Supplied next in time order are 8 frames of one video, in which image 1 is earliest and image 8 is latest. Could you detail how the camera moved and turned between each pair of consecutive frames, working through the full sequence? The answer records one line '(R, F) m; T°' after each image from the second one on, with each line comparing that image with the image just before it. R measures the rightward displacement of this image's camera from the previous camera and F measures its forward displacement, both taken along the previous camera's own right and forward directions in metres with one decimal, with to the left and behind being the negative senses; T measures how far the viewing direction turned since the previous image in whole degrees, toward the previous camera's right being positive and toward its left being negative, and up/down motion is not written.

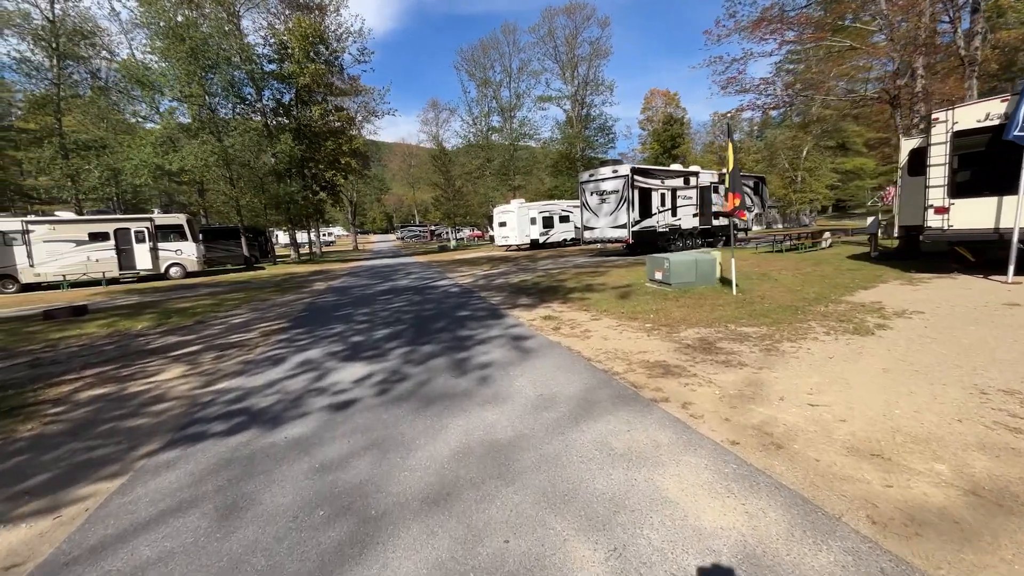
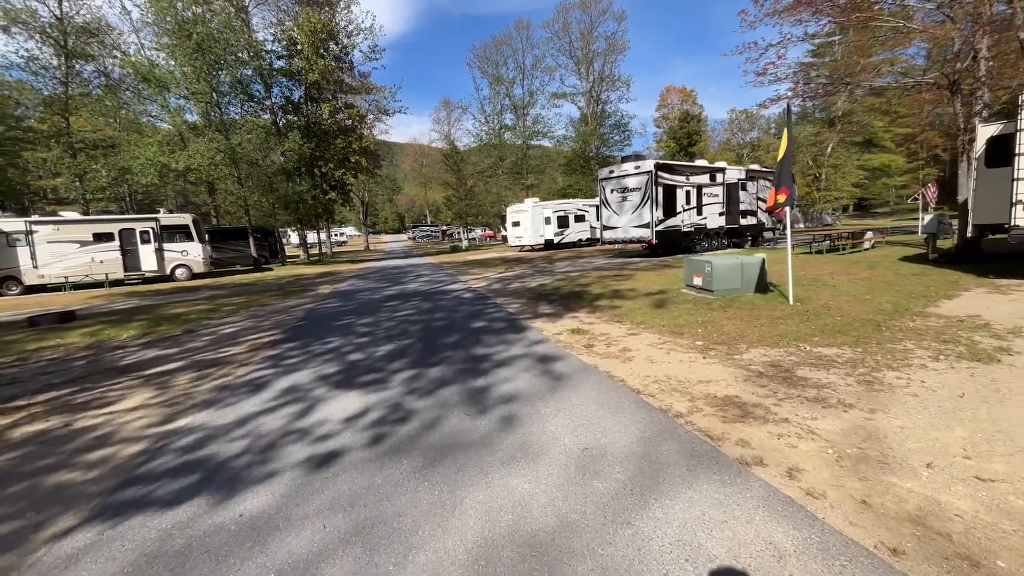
(-0.2, +1.1) m; -1°
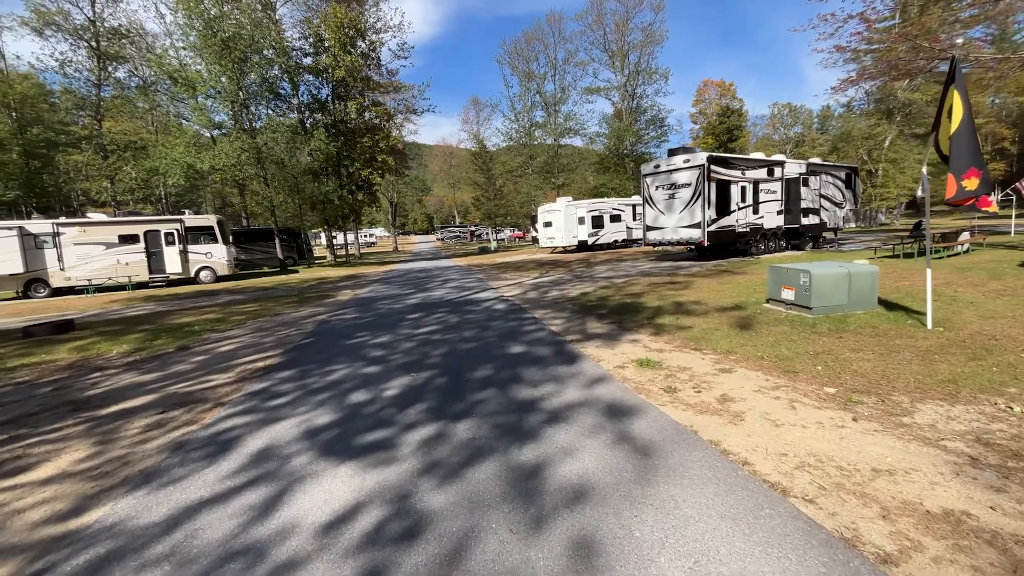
(-0.3, +1.6) m; -3°
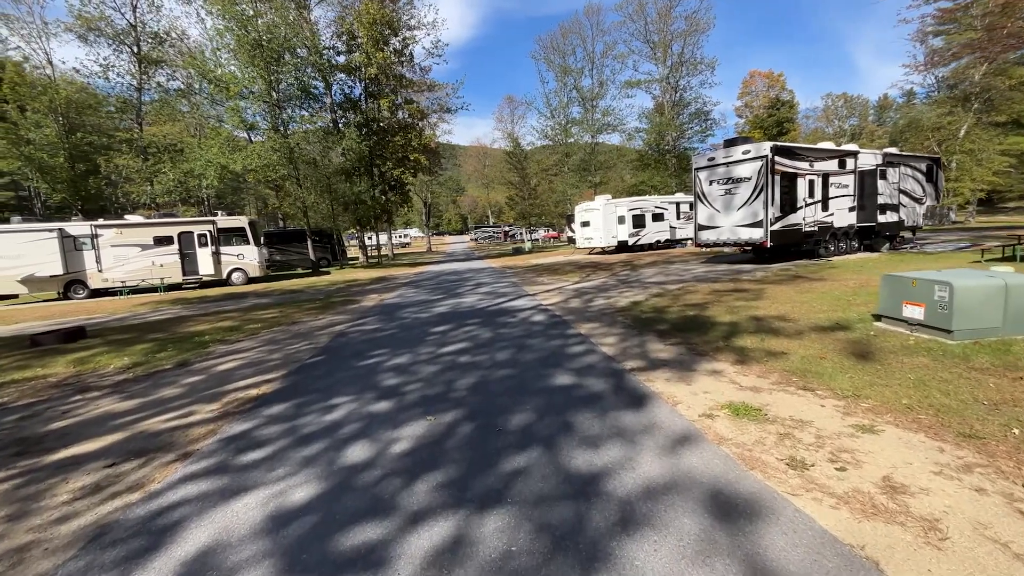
(-0.1, +1.3) m; -4°
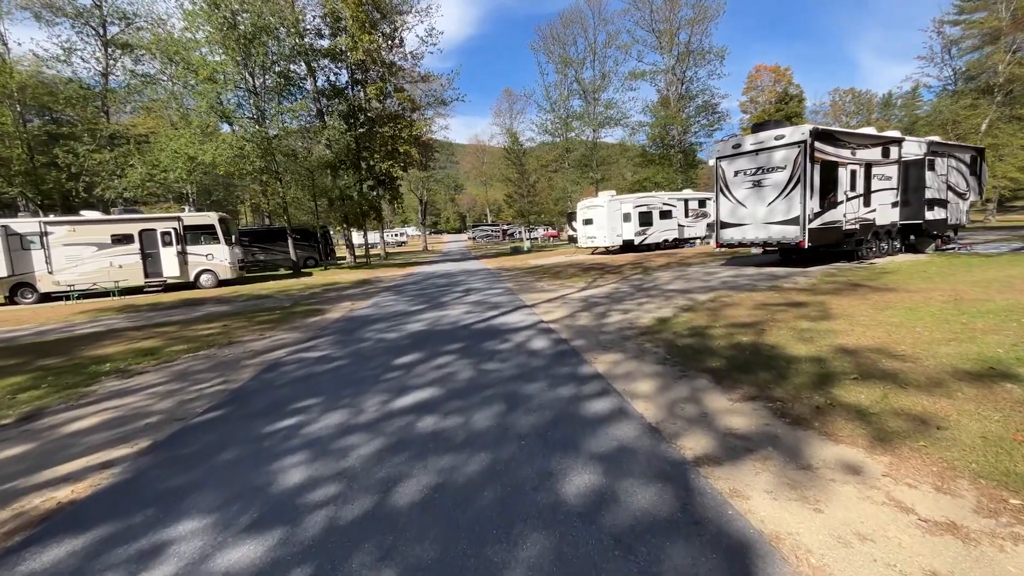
(+0.1, +2.2) m; 0°
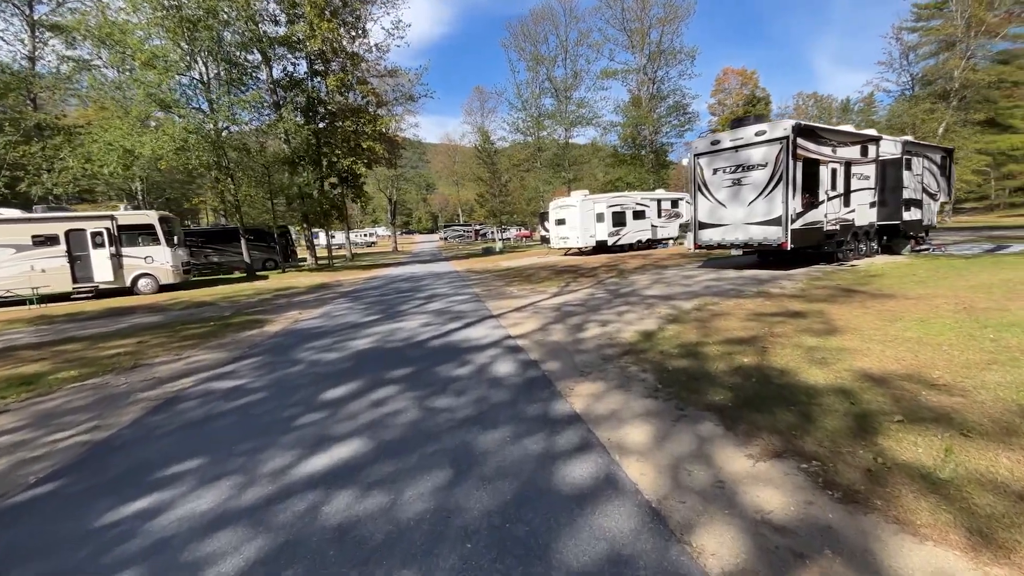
(+0.2, +1.1) m; +3°
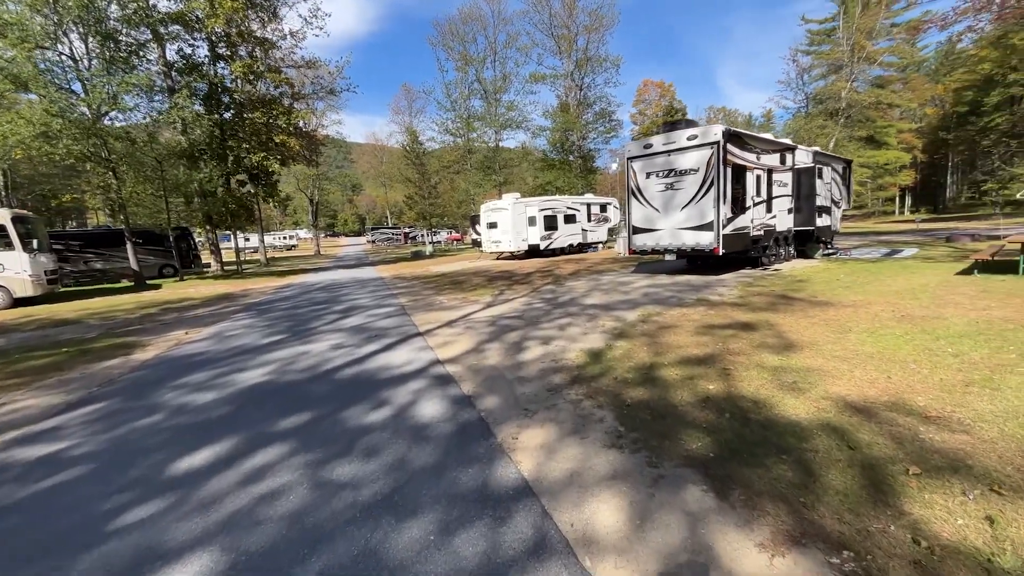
(0.0, +1.0) m; +8°
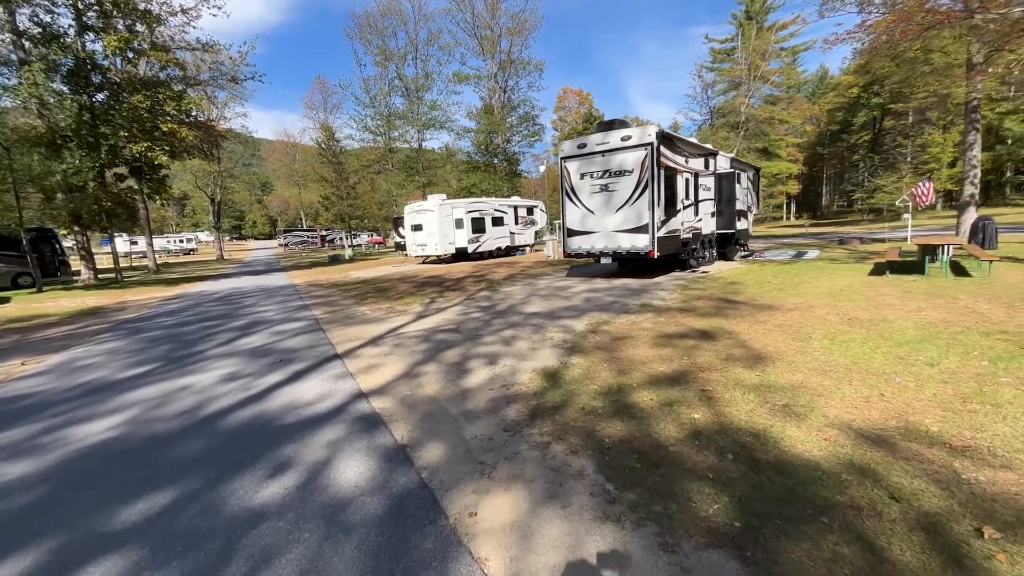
(-0.2, +1.0) m; +9°
